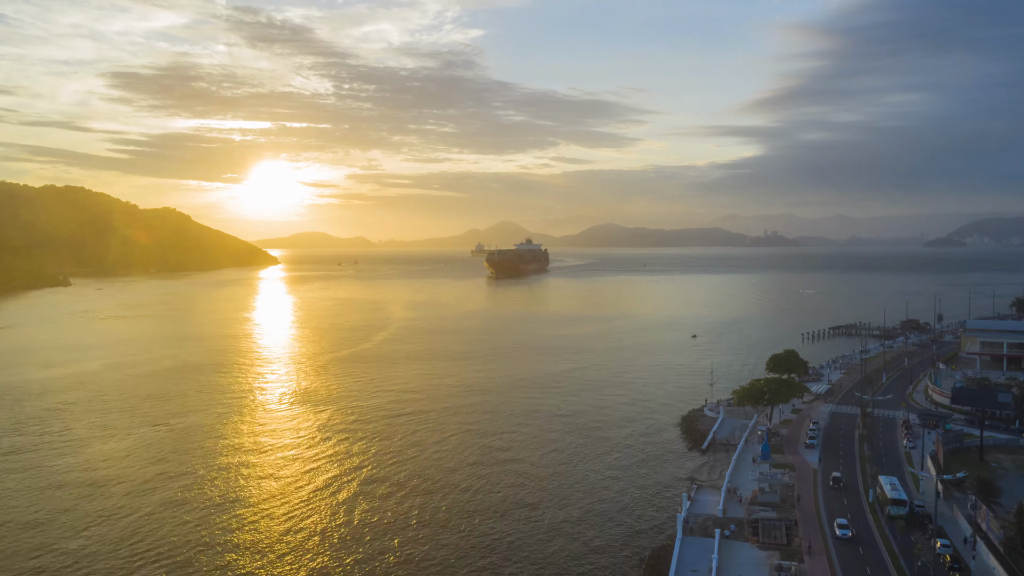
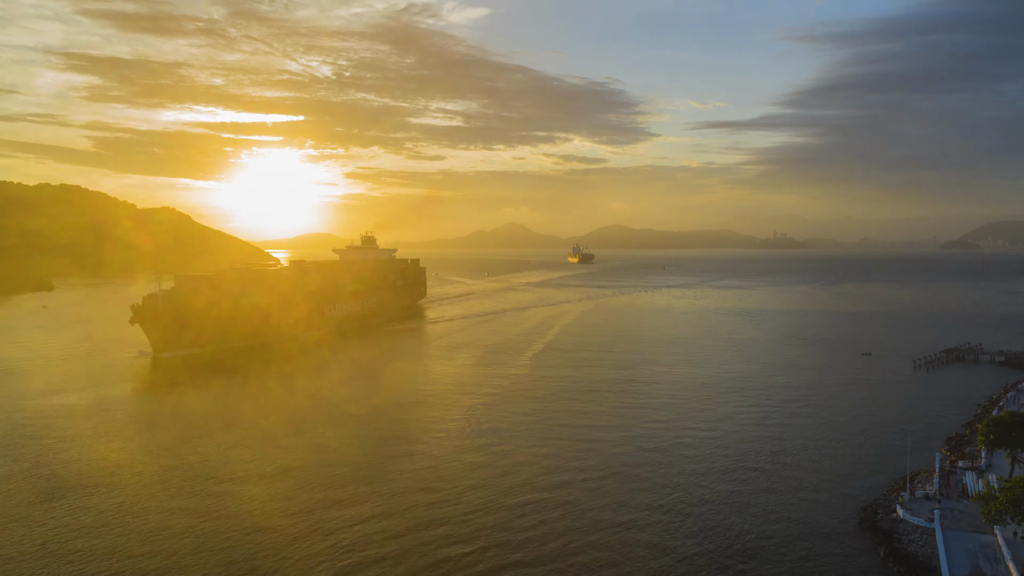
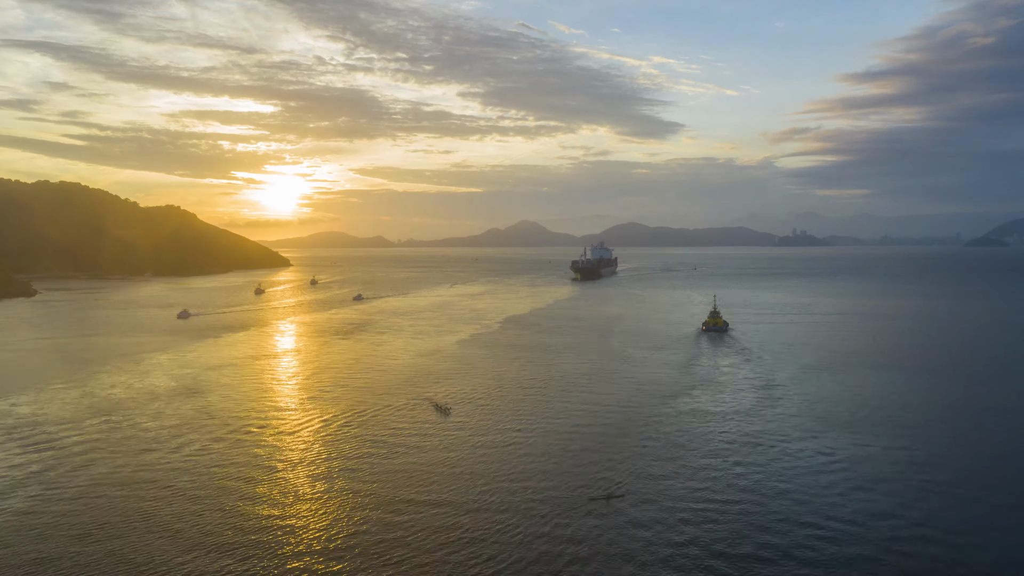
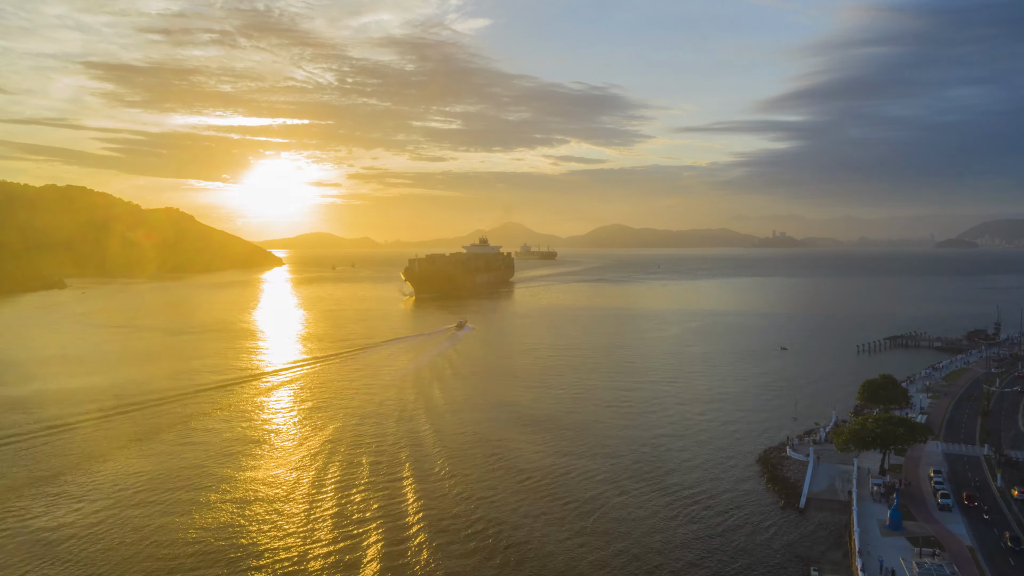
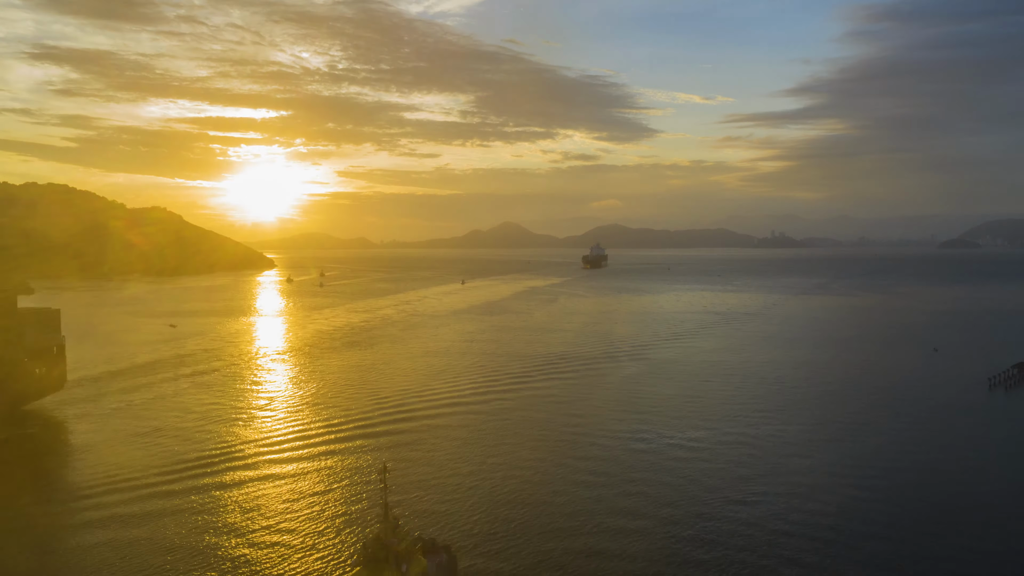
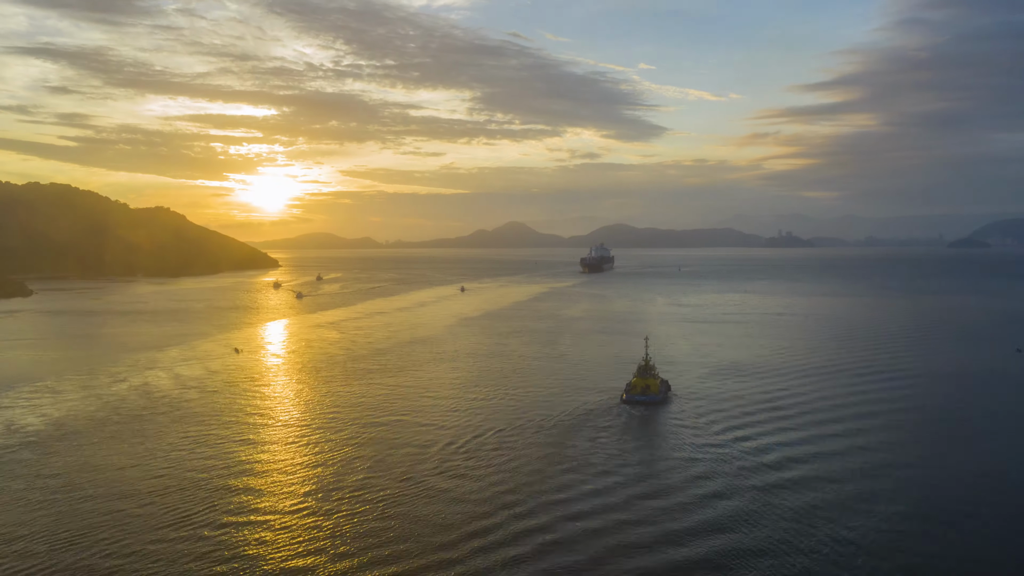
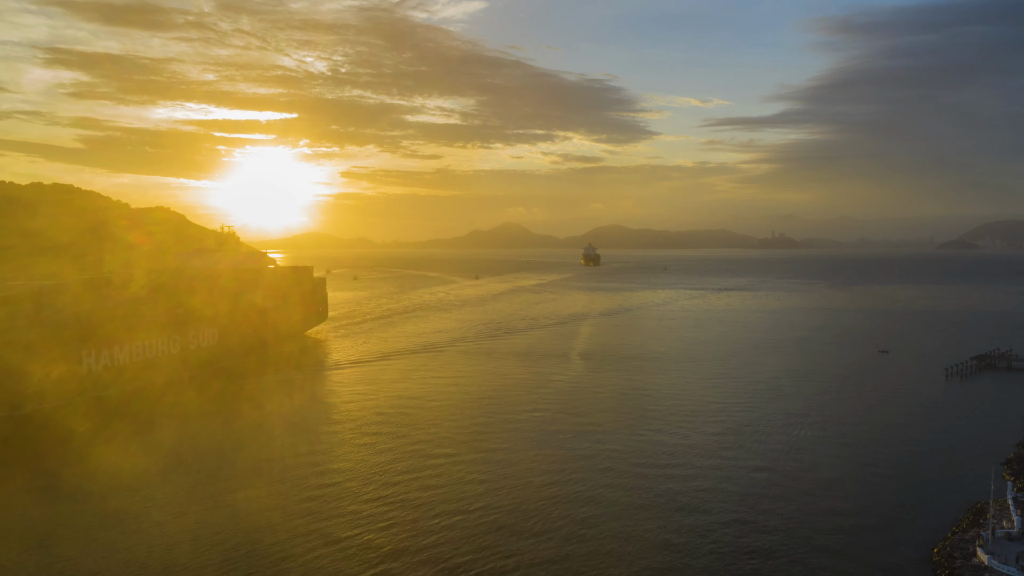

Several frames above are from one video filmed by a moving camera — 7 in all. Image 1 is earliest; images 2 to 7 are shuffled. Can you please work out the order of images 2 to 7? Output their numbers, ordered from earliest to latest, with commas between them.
4, 2, 7, 5, 6, 3
